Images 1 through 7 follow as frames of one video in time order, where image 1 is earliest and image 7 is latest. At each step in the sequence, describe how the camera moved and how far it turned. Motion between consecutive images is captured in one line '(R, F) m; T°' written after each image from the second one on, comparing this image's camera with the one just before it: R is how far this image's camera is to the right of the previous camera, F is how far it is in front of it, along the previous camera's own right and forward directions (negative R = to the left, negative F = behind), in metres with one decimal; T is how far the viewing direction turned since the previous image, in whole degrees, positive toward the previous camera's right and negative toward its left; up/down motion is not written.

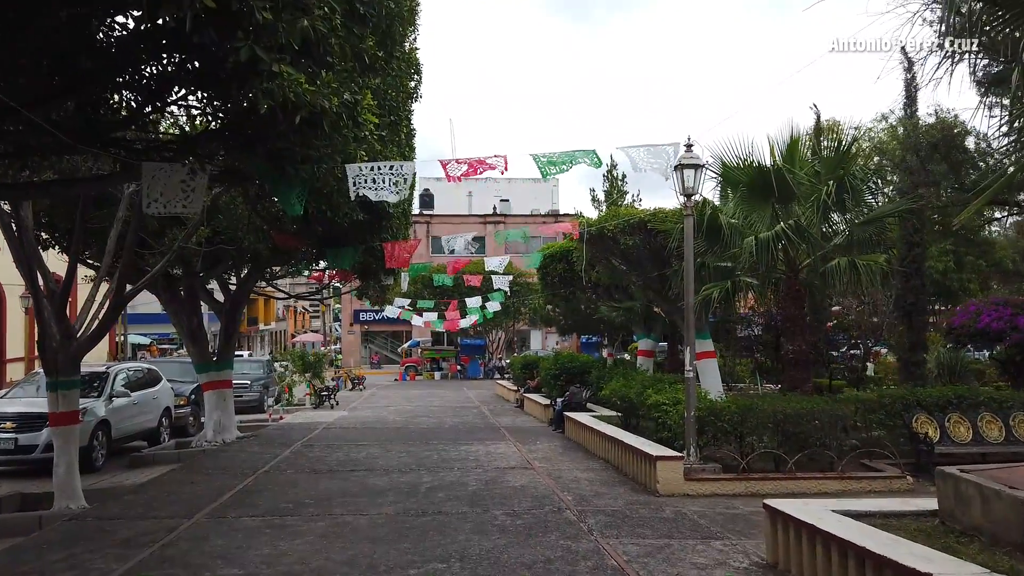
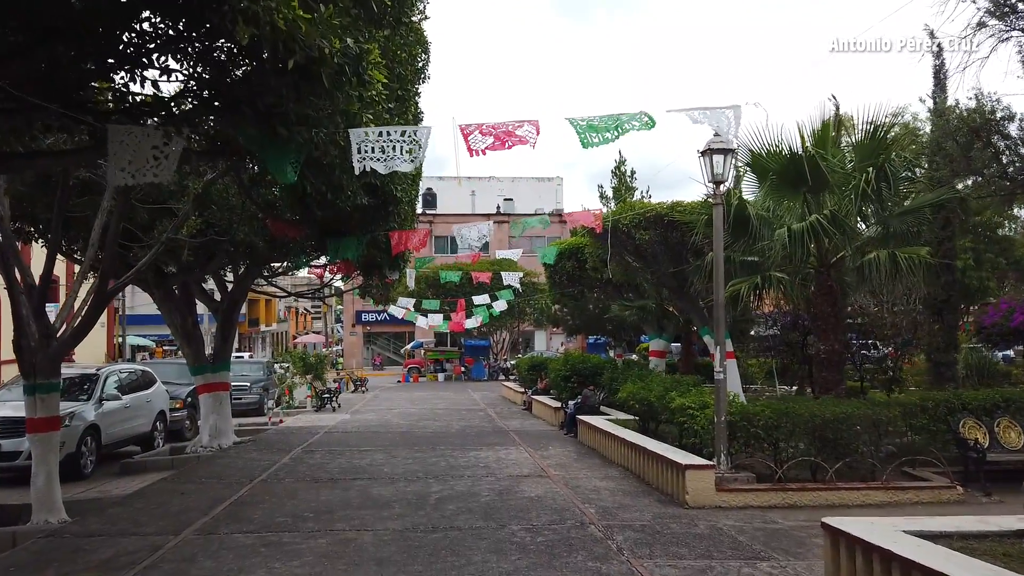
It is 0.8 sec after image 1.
(-0.2, +0.7) m; 0°
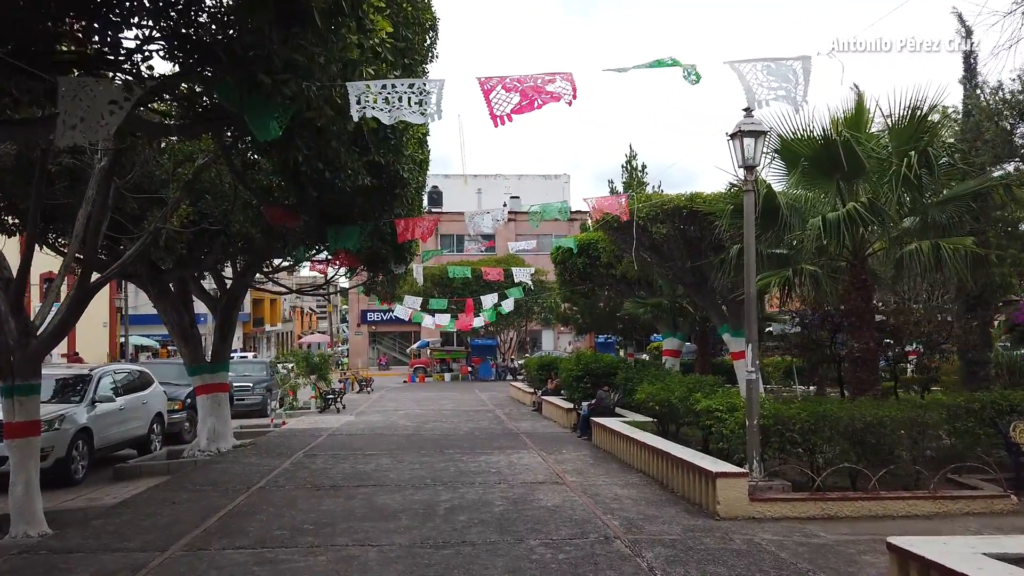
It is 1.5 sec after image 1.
(-0.1, +0.6) m; 0°
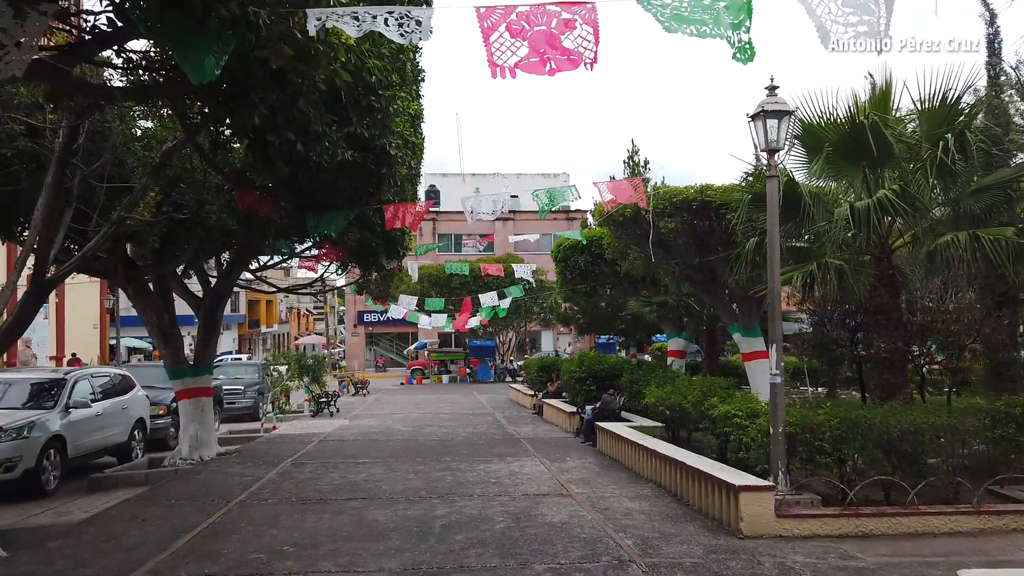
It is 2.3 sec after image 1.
(0.0, +0.7) m; 0°
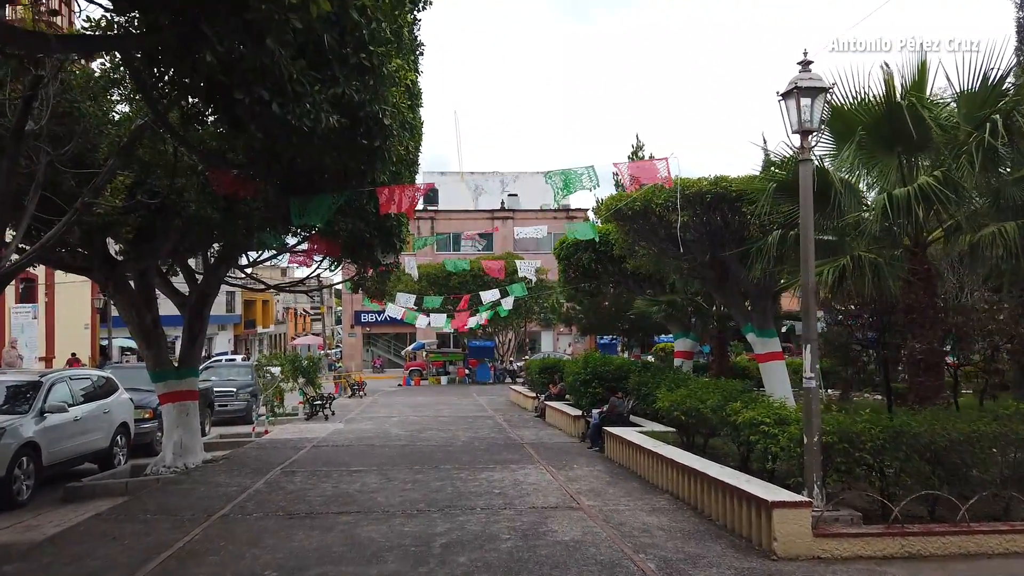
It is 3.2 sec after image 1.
(-0.1, +0.7) m; 0°
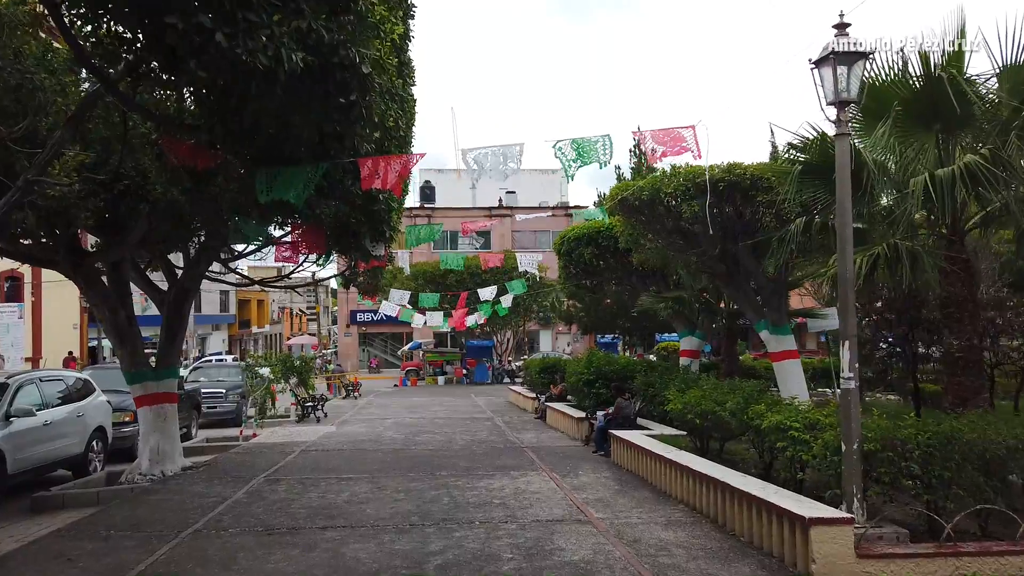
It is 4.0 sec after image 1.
(0.0, +0.8) m; 0°
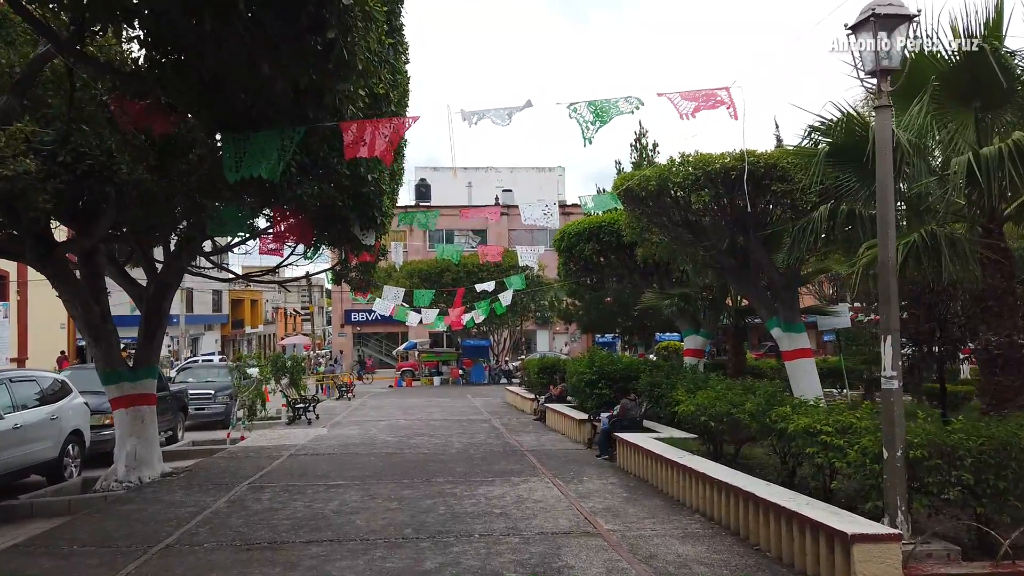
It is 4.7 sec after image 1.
(-0.1, +0.7) m; 0°
